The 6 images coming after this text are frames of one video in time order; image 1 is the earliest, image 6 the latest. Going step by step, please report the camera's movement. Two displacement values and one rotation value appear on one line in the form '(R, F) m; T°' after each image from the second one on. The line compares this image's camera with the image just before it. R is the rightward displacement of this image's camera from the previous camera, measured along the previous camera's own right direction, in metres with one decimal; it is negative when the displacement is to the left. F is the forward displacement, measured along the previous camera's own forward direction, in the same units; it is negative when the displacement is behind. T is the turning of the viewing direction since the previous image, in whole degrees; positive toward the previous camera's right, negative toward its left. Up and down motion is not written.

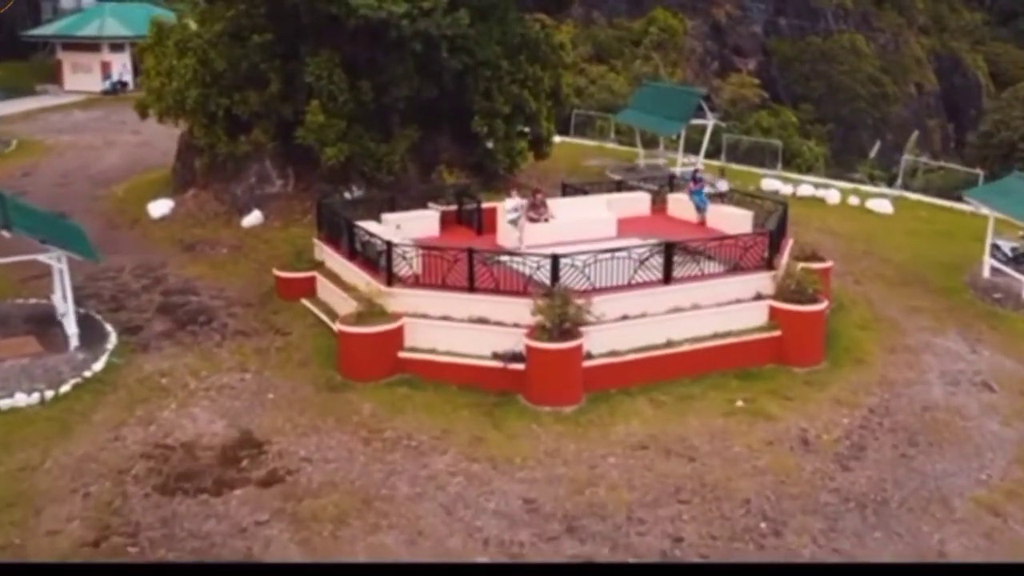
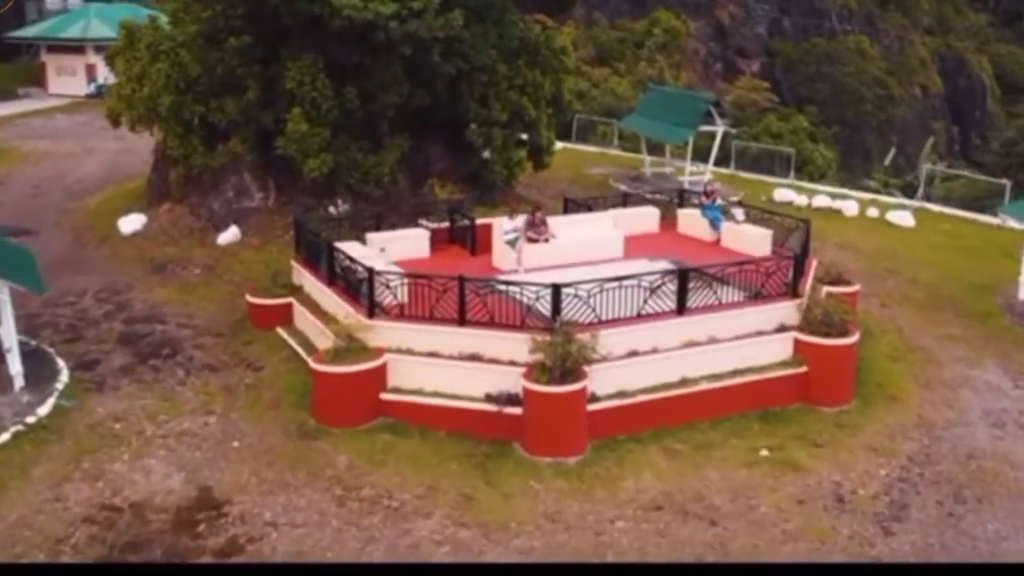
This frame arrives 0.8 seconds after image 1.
(0.0, +1.4) m; 0°
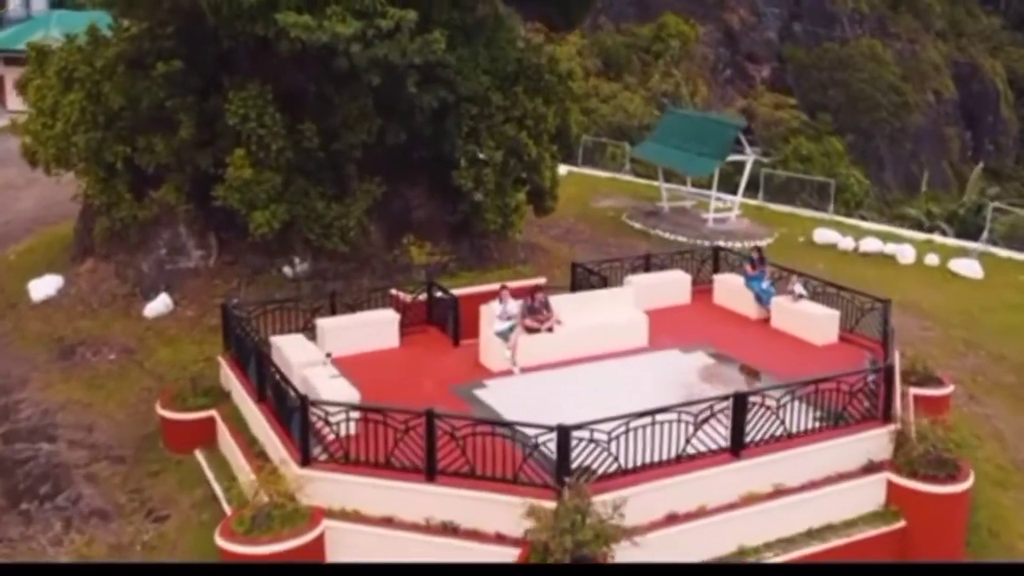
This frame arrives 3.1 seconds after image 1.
(+0.1, +3.4) m; 0°
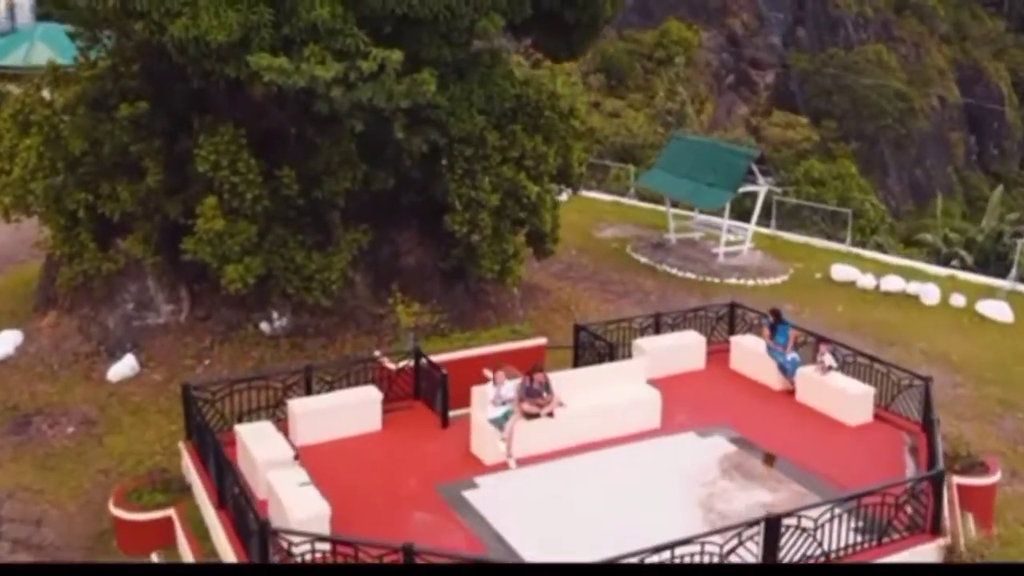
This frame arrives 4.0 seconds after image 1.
(0.0, +1.3) m; 0°
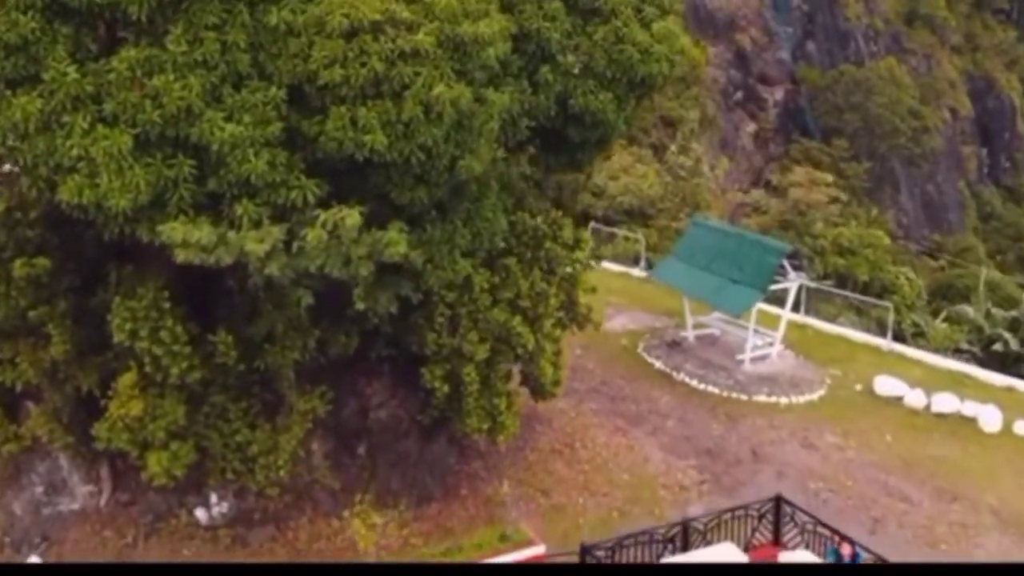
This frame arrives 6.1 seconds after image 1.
(+0.1, +2.6) m; 0°
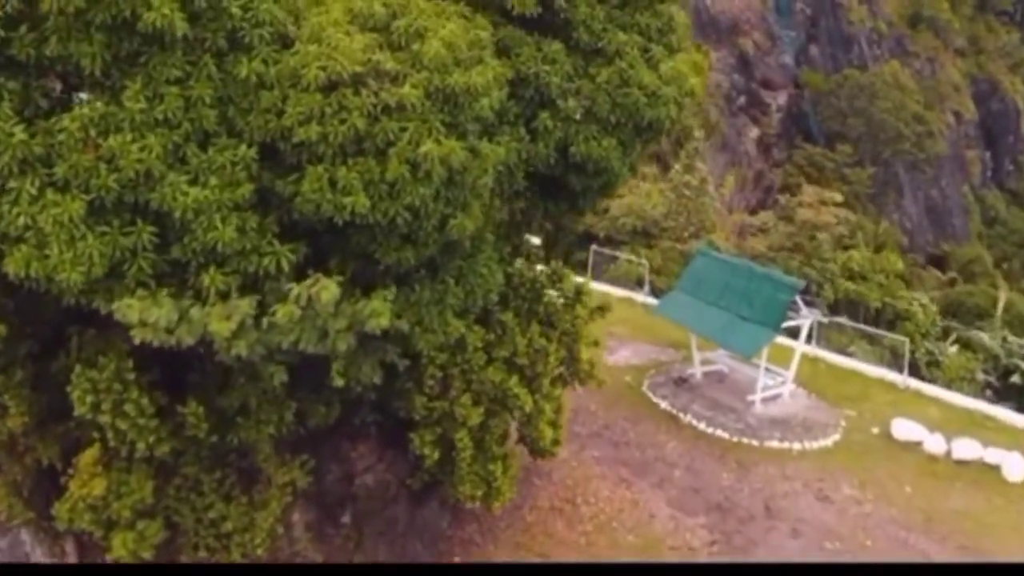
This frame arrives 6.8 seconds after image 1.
(0.0, +0.9) m; 0°
